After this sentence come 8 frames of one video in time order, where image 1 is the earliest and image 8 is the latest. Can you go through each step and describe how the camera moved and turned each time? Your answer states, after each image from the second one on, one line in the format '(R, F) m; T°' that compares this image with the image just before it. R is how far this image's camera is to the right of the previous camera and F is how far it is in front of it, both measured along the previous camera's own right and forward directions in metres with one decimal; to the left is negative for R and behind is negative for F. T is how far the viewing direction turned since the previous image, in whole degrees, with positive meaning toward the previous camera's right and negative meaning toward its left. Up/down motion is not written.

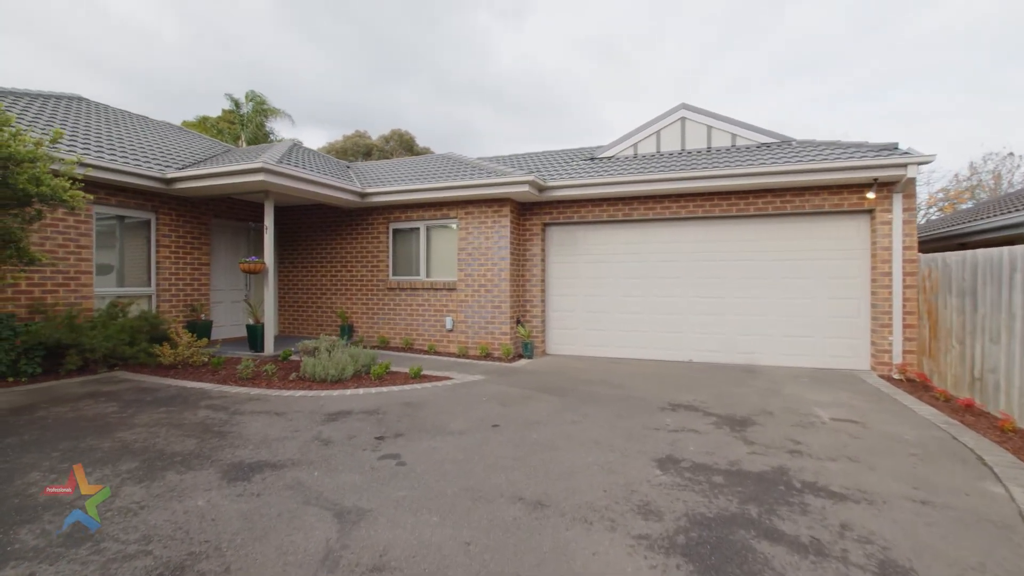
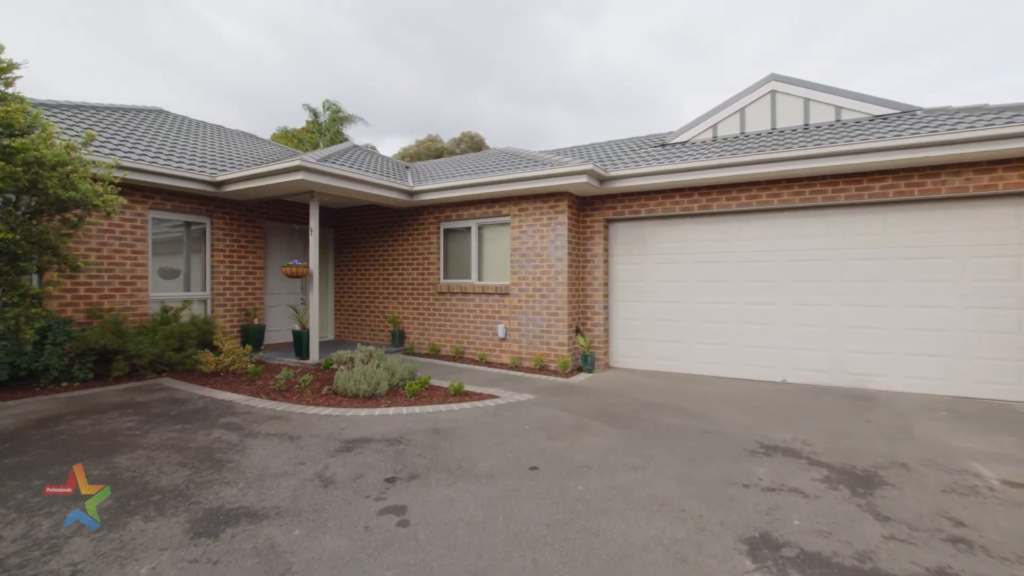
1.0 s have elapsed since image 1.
(+0.2, +0.8) m; -9°
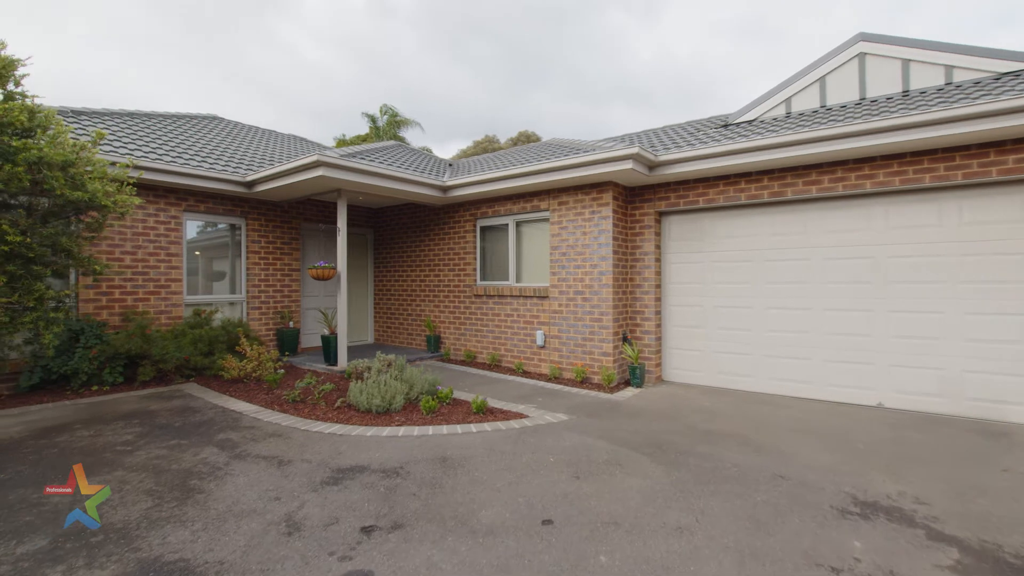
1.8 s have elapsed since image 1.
(+0.3, +0.7) m; -7°
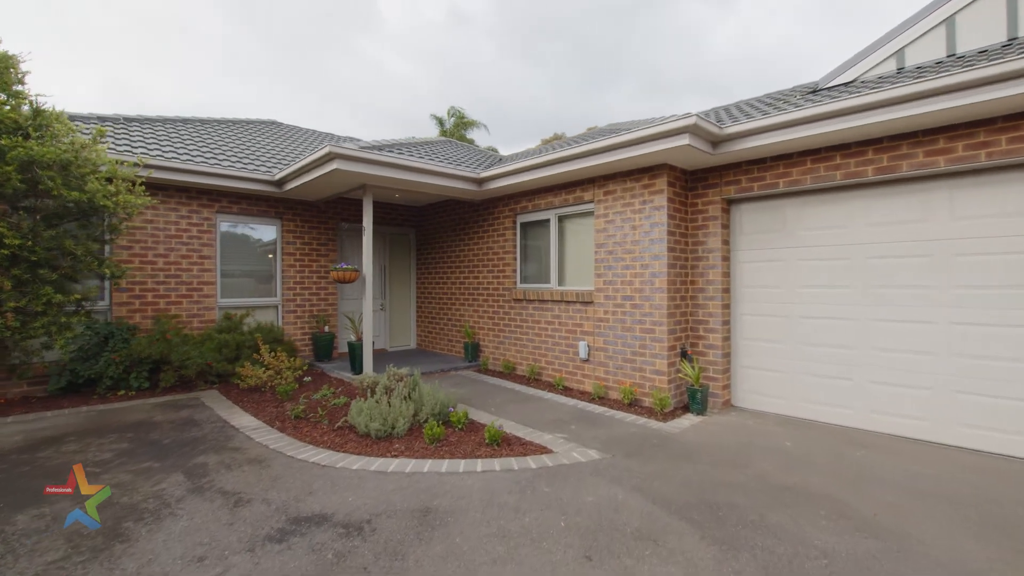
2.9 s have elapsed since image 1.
(+0.4, +0.9) m; -9°
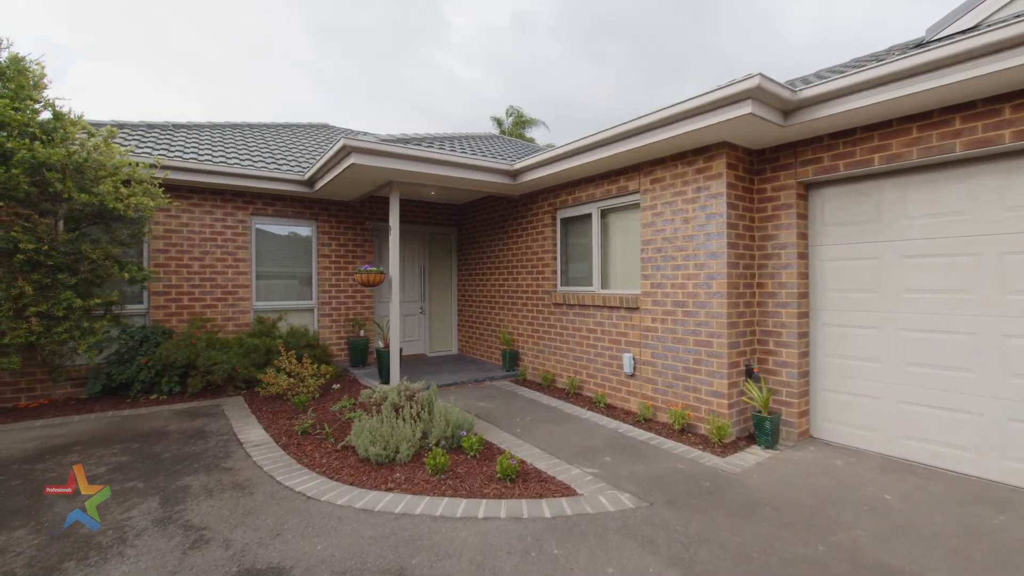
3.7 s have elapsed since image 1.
(+0.3, +0.6) m; -8°
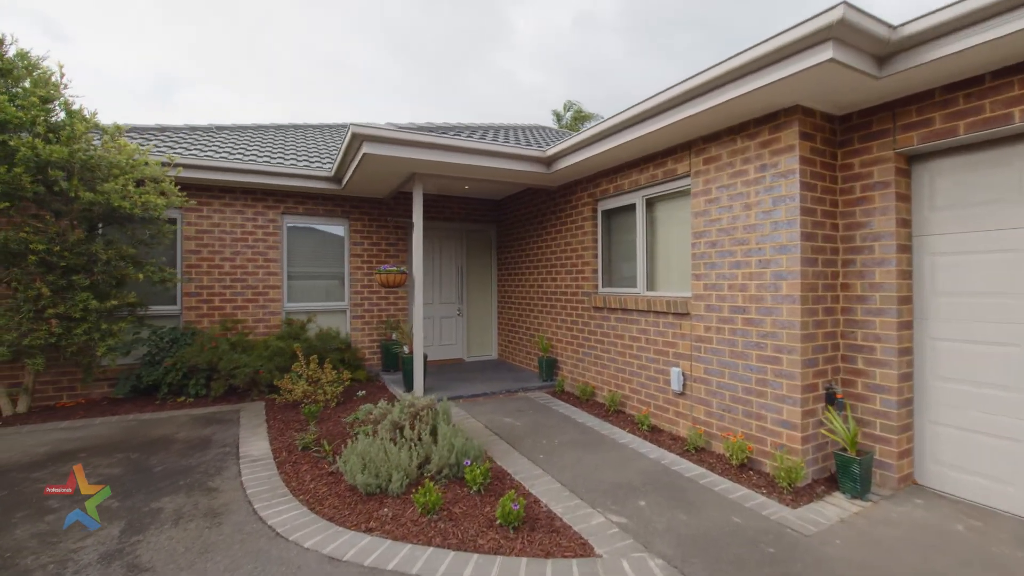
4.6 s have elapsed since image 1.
(+0.3, +0.6) m; -7°
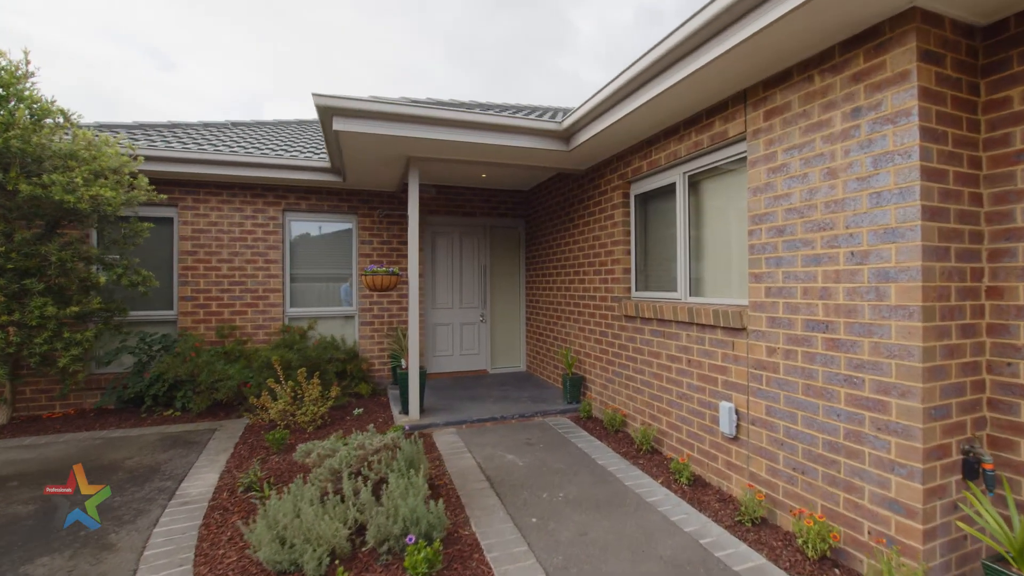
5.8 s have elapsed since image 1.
(+0.5, +1.0) m; -7°
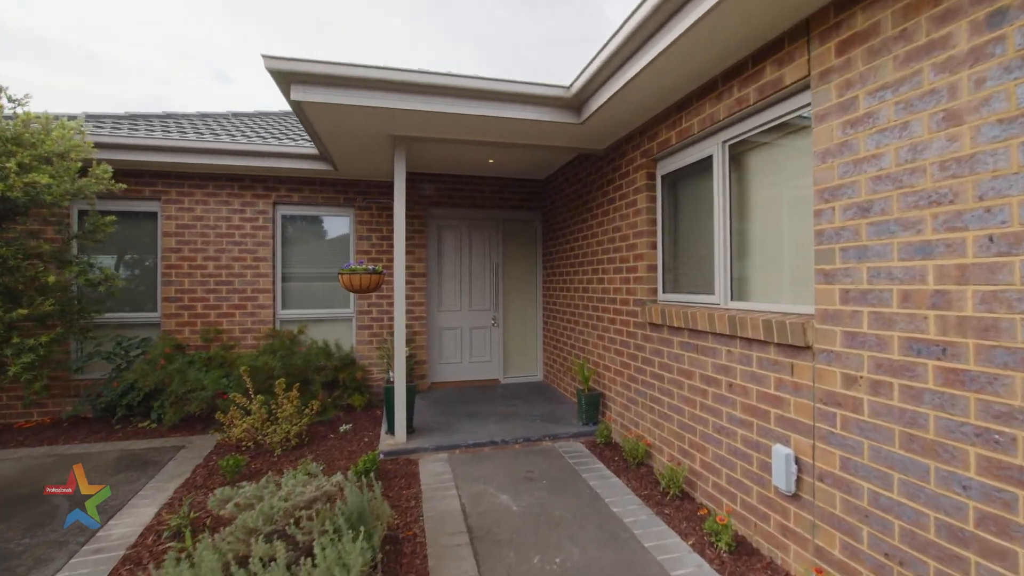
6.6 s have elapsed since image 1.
(+0.3, +0.7) m; -4°
